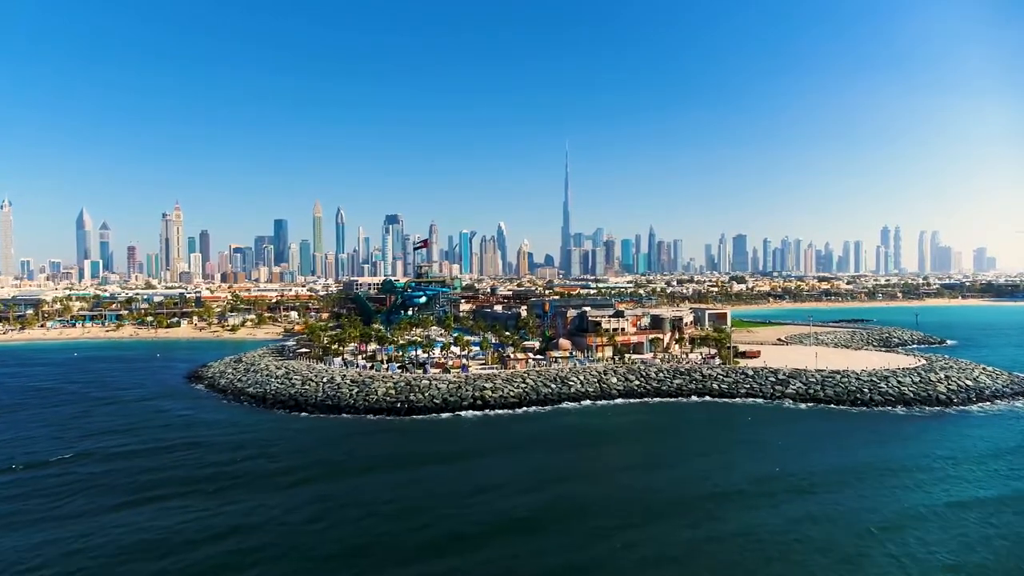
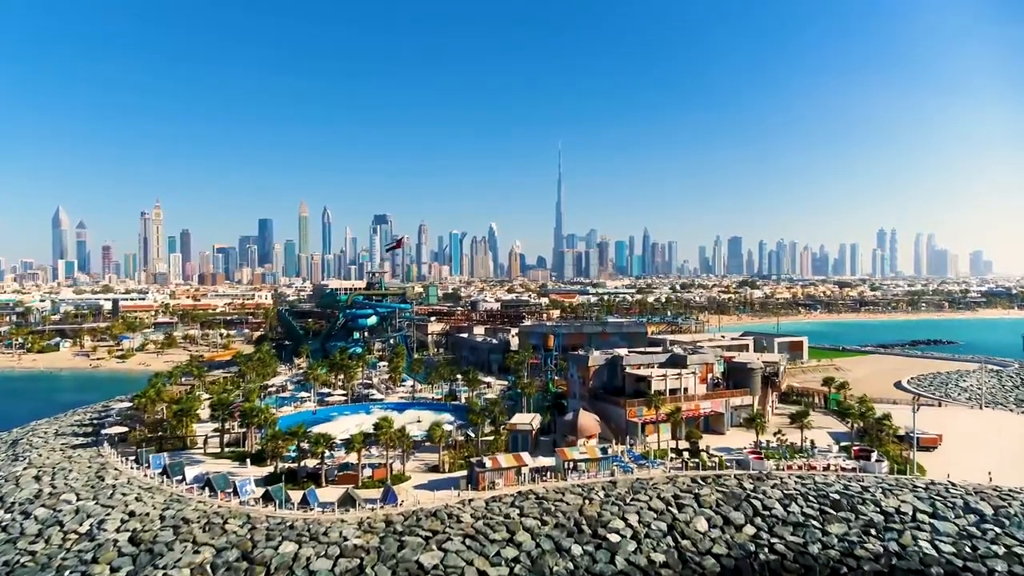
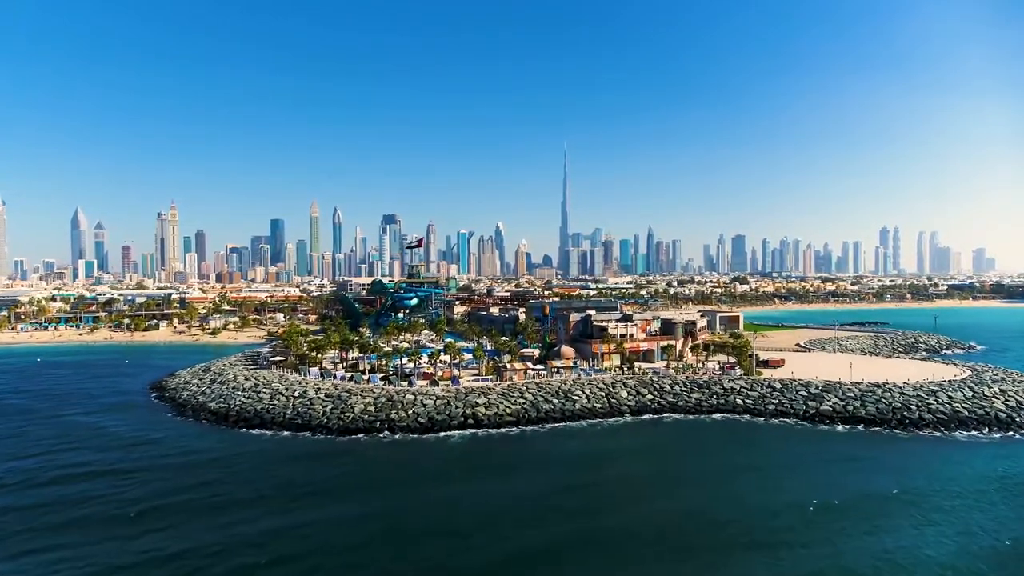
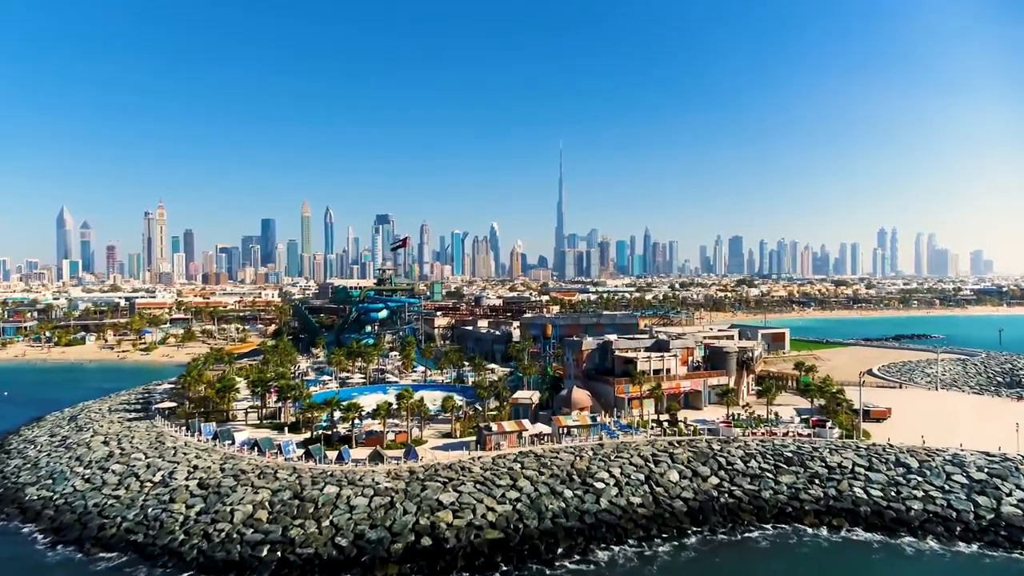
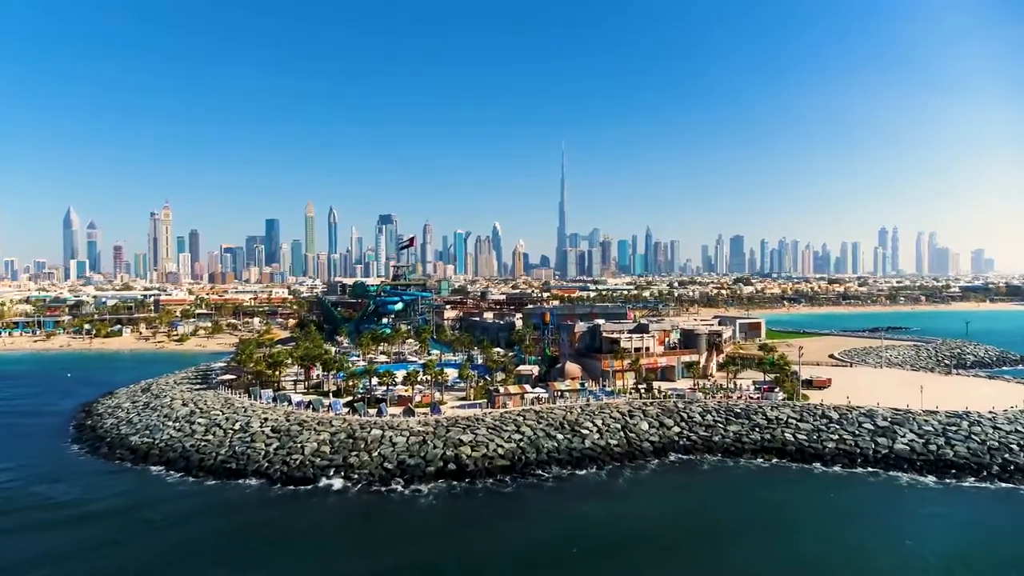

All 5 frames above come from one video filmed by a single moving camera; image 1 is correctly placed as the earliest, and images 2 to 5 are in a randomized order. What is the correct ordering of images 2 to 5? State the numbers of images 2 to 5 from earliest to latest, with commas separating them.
3, 5, 4, 2
